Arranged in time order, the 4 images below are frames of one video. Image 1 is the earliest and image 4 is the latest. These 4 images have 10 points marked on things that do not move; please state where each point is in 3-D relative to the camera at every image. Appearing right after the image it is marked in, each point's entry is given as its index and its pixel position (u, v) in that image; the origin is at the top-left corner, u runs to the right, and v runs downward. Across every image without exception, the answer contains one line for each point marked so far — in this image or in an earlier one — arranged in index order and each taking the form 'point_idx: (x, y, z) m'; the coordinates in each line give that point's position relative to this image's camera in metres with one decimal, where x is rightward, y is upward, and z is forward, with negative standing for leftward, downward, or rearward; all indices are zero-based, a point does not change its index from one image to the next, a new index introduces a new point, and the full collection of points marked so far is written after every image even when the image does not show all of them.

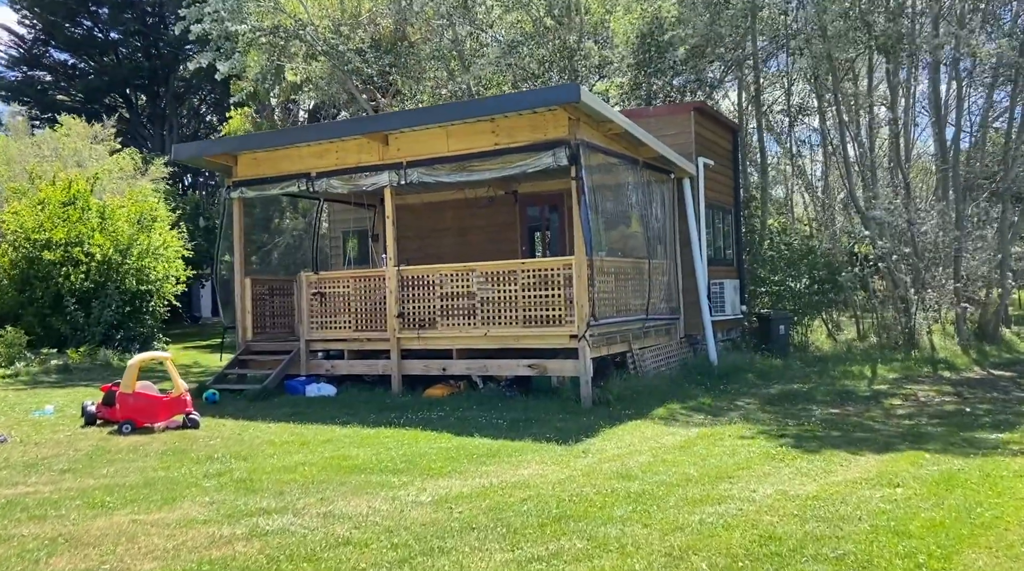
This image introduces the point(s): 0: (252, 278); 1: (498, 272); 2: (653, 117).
0: (-3.6, +0.1, +13.5) m
1: (-0.2, +0.2, +11.3) m
2: (+2.0, +2.4, +14.1) m
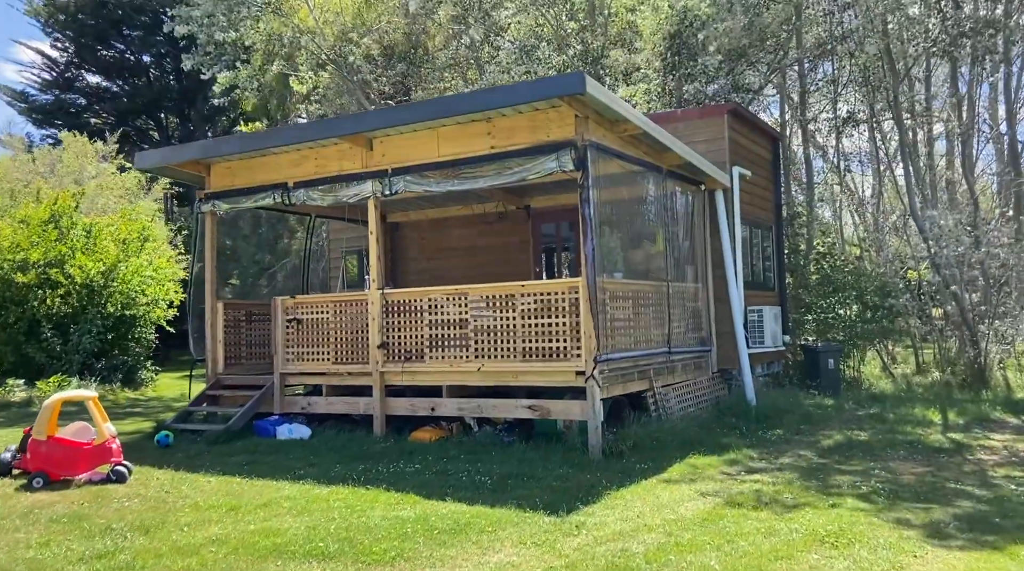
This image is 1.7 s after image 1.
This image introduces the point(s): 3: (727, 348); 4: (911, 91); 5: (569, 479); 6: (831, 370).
0: (-3.5, -0.2, +11.9) m
1: (-0.2, -0.1, +9.6) m
2: (+2.1, +2.1, +12.4) m
3: (+2.6, -0.8, +12.0) m
4: (+6.7, +3.3, +16.4) m
5: (+0.5, -1.6, +8.0) m
6: (+4.4, -1.2, +13.5) m
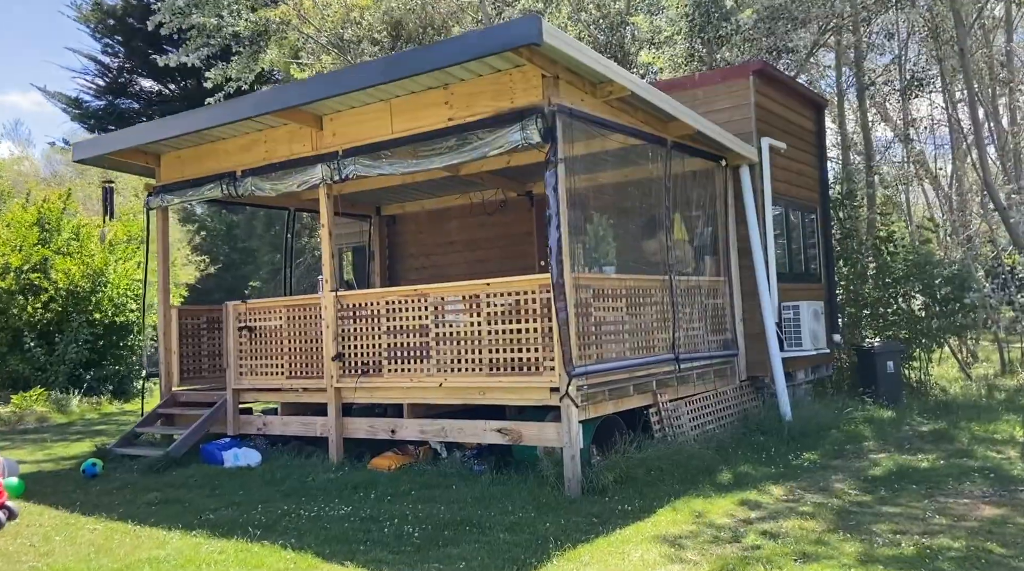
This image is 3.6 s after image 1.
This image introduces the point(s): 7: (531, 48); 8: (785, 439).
0: (-3.6, -0.2, +10.6) m
1: (-0.5, -0.1, +8.0) m
2: (+2.0, +2.1, +10.6) m
3: (+2.6, -0.7, +10.2) m
4: (+6.9, +3.5, +14.3) m
5: (+0.1, -1.6, +6.4) m
6: (+4.4, -1.0, +11.5) m
7: (+0.2, +1.7, +7.0) m
8: (+2.5, -1.4, +9.1) m
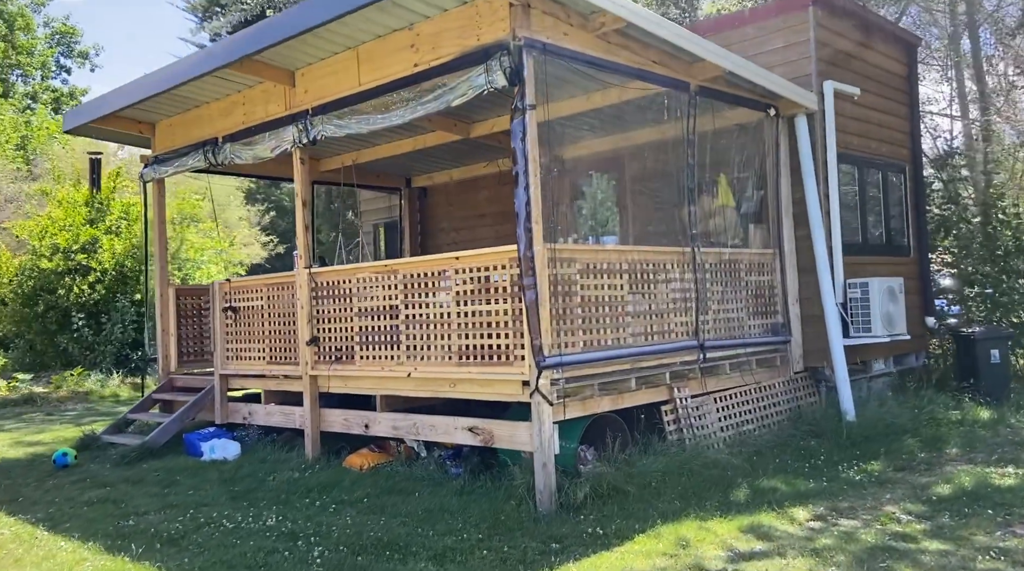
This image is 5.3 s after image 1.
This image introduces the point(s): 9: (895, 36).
0: (-3.3, 0.0, +9.9) m
1: (-0.6, +0.1, +6.9) m
2: (+2.2, +2.4, +9.0) m
3: (+2.7, -0.5, +8.6) m
4: (+7.5, +3.8, +12.0) m
5: (-0.3, -1.4, +5.2) m
6: (+4.7, -0.8, +9.6) m
7: (-0.1, +1.9, +5.8) m
8: (+2.5, -1.2, +7.6) m
9: (+3.9, +2.5, +9.9) m
